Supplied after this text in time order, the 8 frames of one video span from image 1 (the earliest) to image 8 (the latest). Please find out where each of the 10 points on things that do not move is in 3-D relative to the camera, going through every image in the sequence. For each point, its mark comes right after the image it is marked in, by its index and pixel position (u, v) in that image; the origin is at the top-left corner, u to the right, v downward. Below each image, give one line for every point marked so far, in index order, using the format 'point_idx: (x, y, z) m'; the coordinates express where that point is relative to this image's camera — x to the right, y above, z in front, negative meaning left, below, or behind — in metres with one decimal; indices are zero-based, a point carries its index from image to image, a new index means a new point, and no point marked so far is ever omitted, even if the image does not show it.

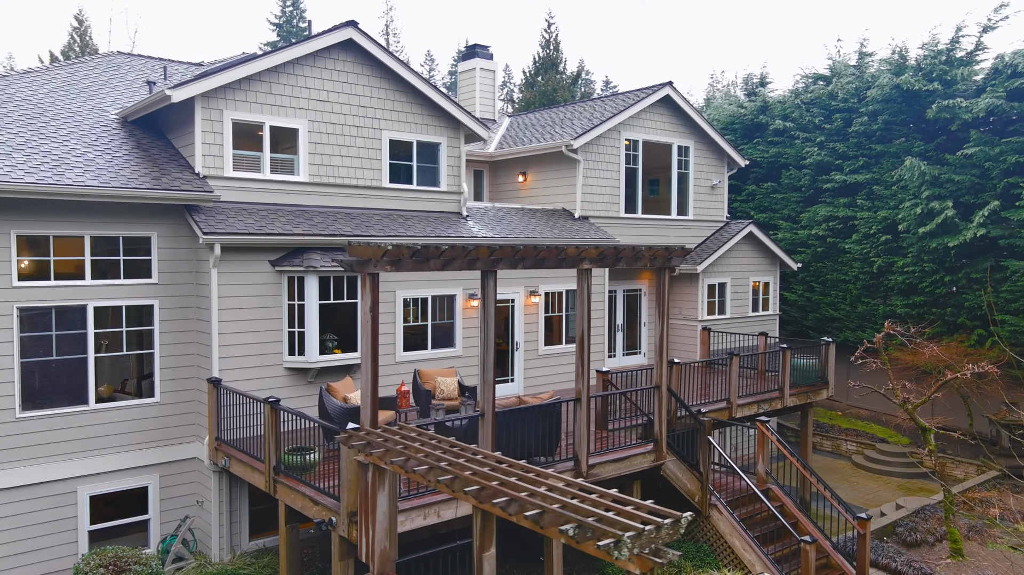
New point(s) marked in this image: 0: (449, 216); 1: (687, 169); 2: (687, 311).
0: (-1.1, +1.2, +13.8) m
1: (+4.0, +2.7, +17.9) m
2: (+4.0, -0.5, +17.9) m
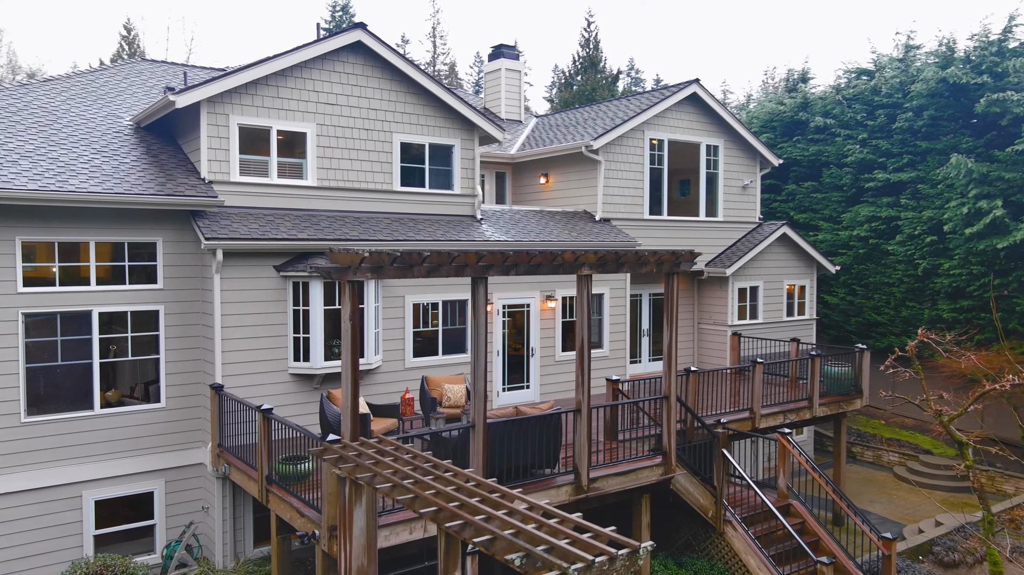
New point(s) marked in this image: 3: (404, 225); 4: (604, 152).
0: (-0.8, +1.1, +13.5) m
1: (+4.5, +2.6, +17.3) m
2: (+4.5, -0.6, +17.3) m
3: (-1.7, +1.0, +12.5) m
4: (+1.8, +2.6, +15.4) m
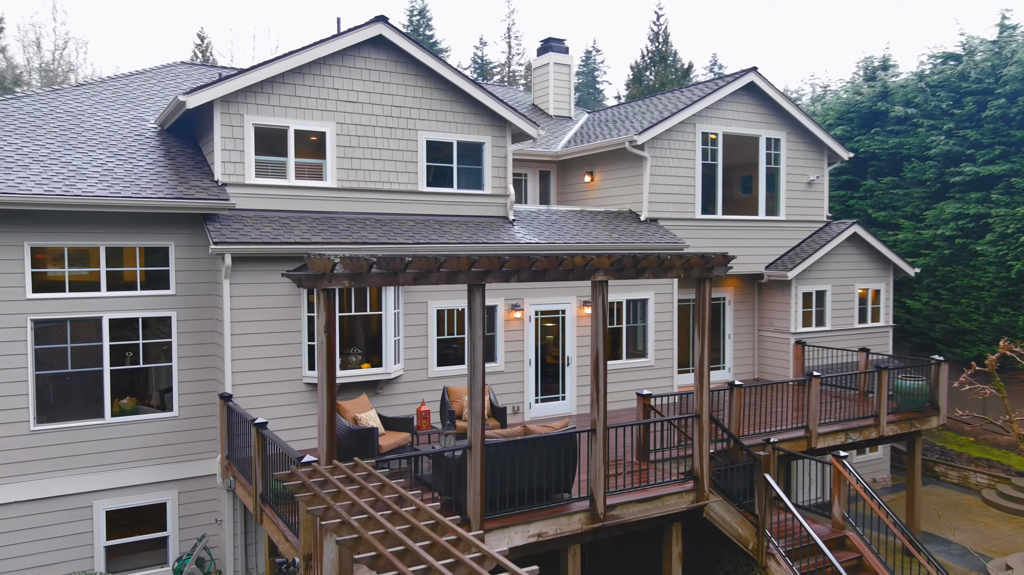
0: (-0.3, +1.1, +12.8) m
1: (+5.4, +2.5, +16.0) m
2: (+5.4, -0.7, +16.1) m
3: (-1.2, +0.9, +11.9) m
4: (+2.5, +2.5, +14.4) m
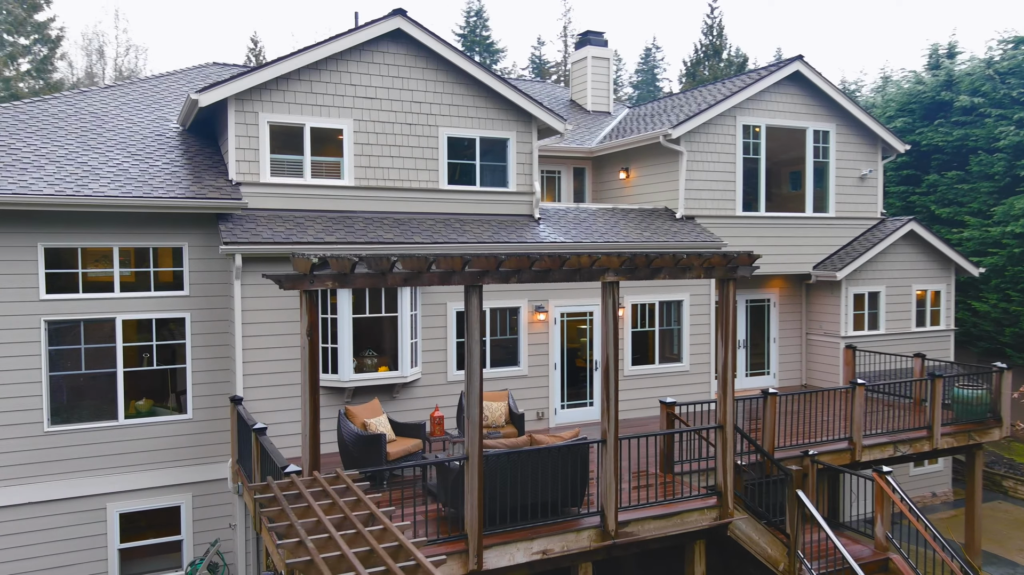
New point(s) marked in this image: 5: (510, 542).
0: (+0.1, +1.1, +12.4) m
1: (+6.0, +2.5, +15.1) m
2: (+6.0, -0.7, +15.2) m
3: (-0.9, +0.9, +11.5) m
4: (+3.0, +2.5, +13.7) m
5: (0.0, -2.4, +7.4) m
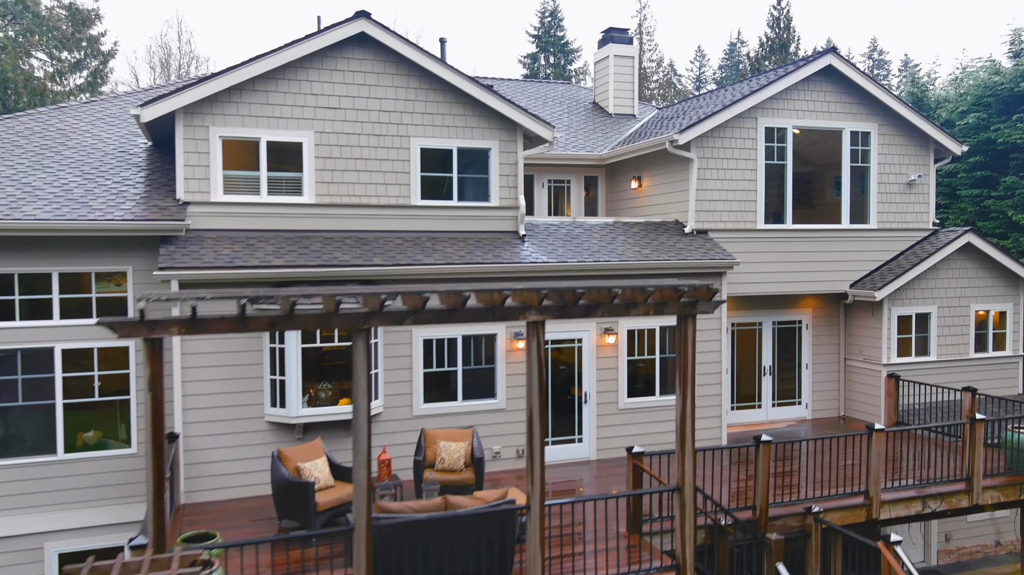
0: (-0.1, +0.7, +11.3) m
1: (+6.0, +2.1, +13.4) m
2: (+6.0, -1.1, +13.5) m
3: (-1.3, +0.6, +10.6) m
4: (+2.9, +2.2, +12.3) m
5: (-0.8, -2.7, +6.3) m
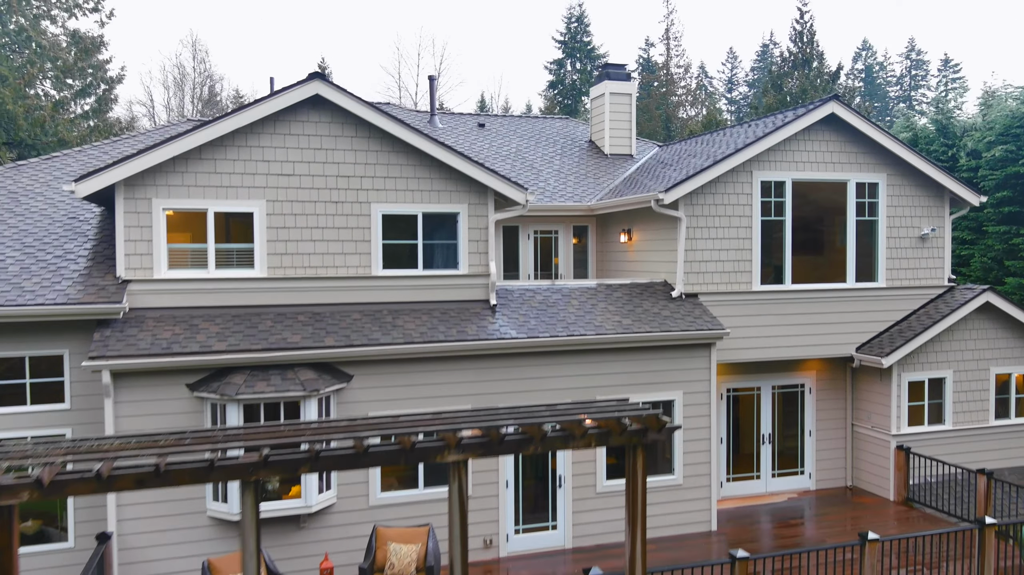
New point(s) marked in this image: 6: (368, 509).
0: (-0.5, -0.3, +10.6) m
1: (+5.7, +1.1, +12.4) m
2: (+5.7, -2.1, +12.5) m
3: (-1.7, -0.4, +9.9) m
4: (+2.5, +1.2, +11.5) m
5: (-1.4, -3.7, +5.6) m
6: (-1.7, -2.7, +9.6) m
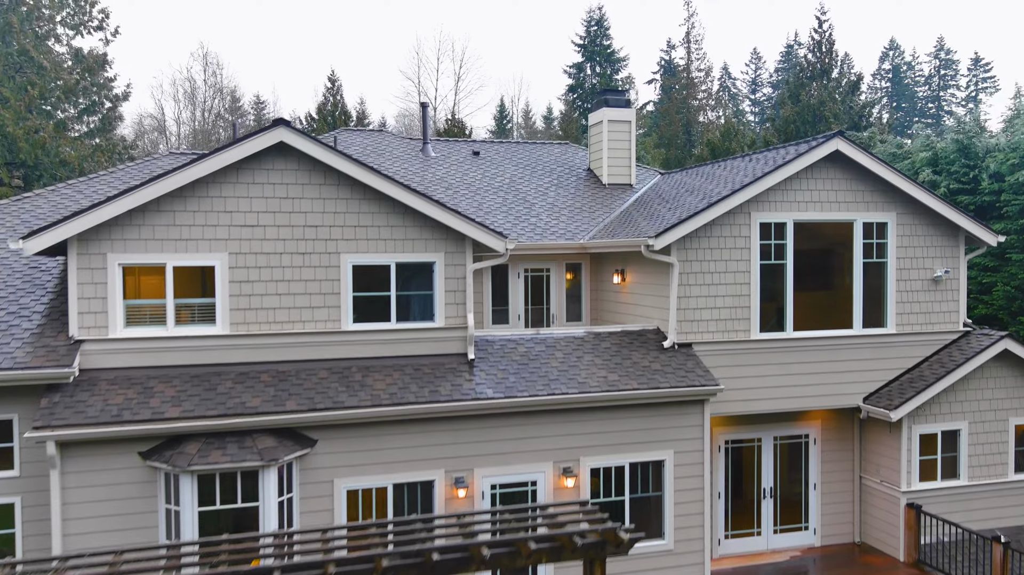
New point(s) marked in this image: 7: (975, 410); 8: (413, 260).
0: (-0.8, -0.9, +10.0) m
1: (+5.5, +0.5, +11.7) m
2: (+5.5, -2.7, +11.7) m
3: (-2.0, -1.1, +9.3) m
4: (+2.3, +0.5, +10.8) m
5: (-1.8, -4.3, +5.1) m
6: (-2.0, -3.3, +9.1) m
7: (+6.8, -1.8, +11.7) m
8: (-1.2, +0.4, +9.9) m
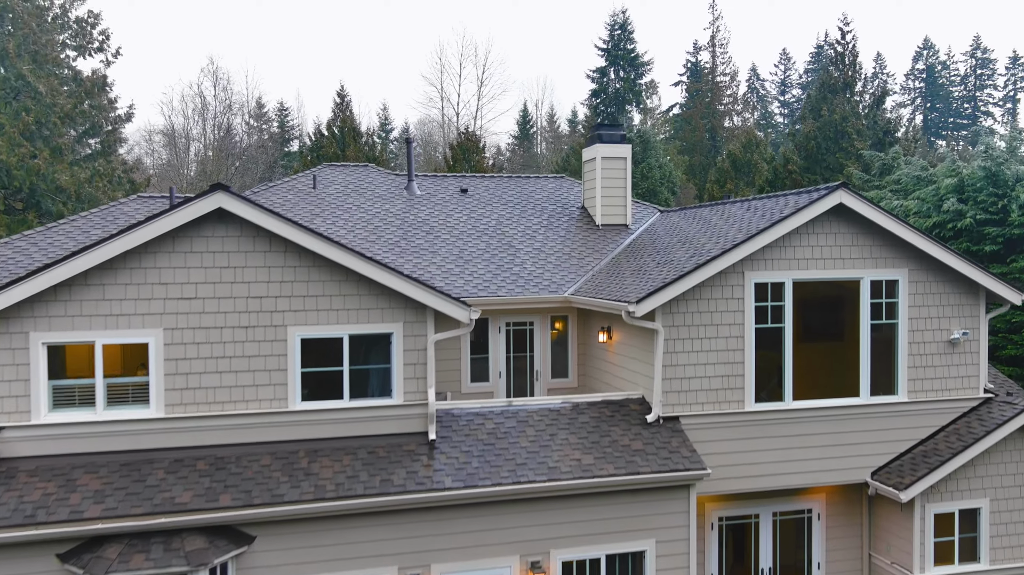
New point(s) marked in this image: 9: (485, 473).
0: (-1.2, -1.8, +9.1) m
1: (+5.1, -0.4, +10.6) m
2: (+5.1, -3.6, +10.6) m
3: (-2.4, -2.0, +8.5) m
4: (+1.9, -0.3, +9.8) m
5: (-2.4, -5.2, +4.3) m
6: (-2.5, -4.2, +8.3) m
7: (+6.4, -2.7, +10.5) m
8: (-1.6, -0.5, +9.1) m
9: (-0.3, -2.1, +8.8) m
